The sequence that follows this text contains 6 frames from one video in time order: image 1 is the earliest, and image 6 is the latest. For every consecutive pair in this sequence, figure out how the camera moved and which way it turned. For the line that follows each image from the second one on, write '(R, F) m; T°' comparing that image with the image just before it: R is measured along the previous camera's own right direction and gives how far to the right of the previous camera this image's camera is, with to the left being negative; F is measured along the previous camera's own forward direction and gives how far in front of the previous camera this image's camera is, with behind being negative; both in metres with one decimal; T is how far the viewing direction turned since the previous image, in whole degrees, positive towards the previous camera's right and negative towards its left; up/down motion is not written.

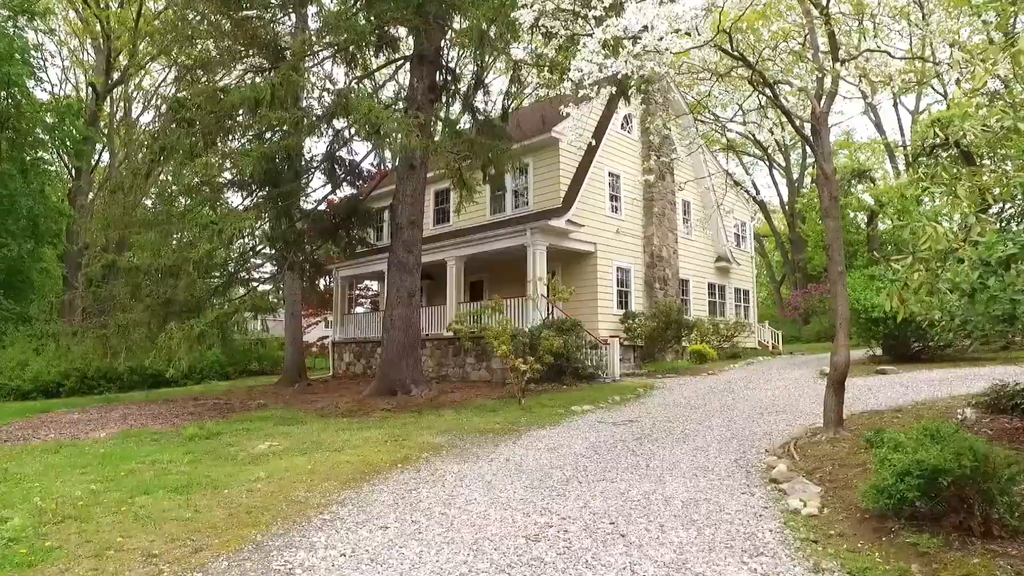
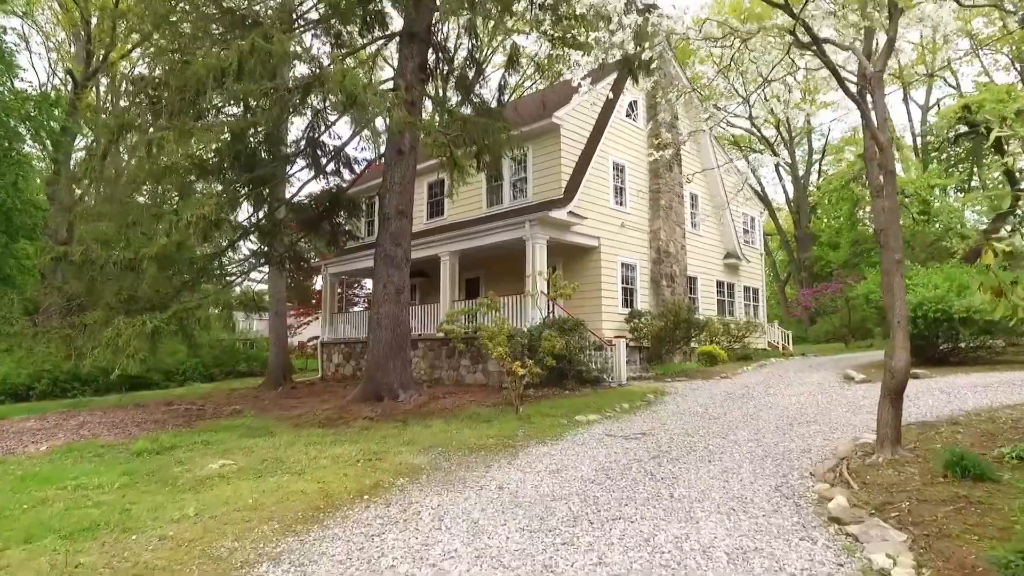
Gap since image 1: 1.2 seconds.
(0.0, +0.9) m; 0°
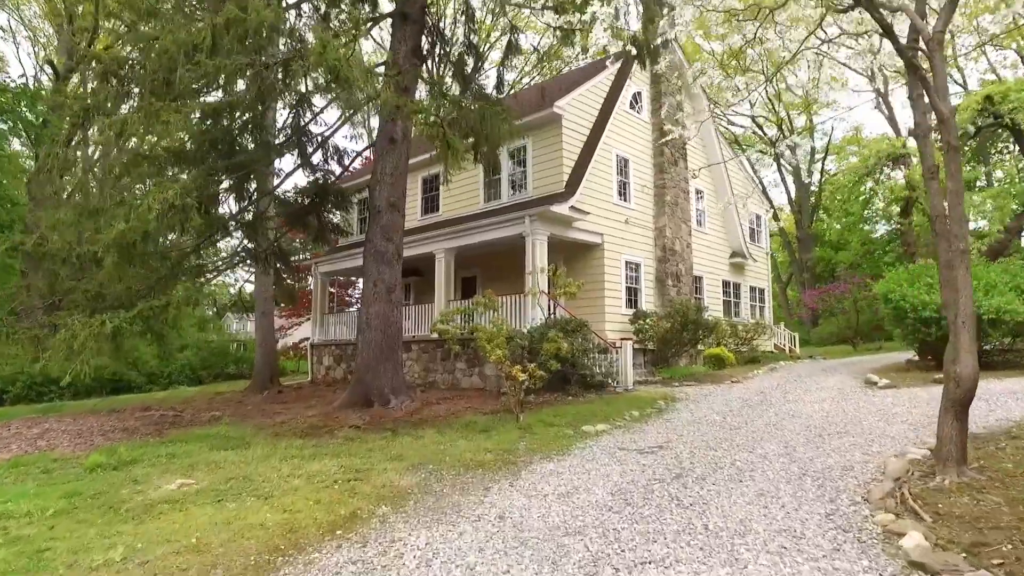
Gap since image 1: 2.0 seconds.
(0.0, +0.7) m; 0°
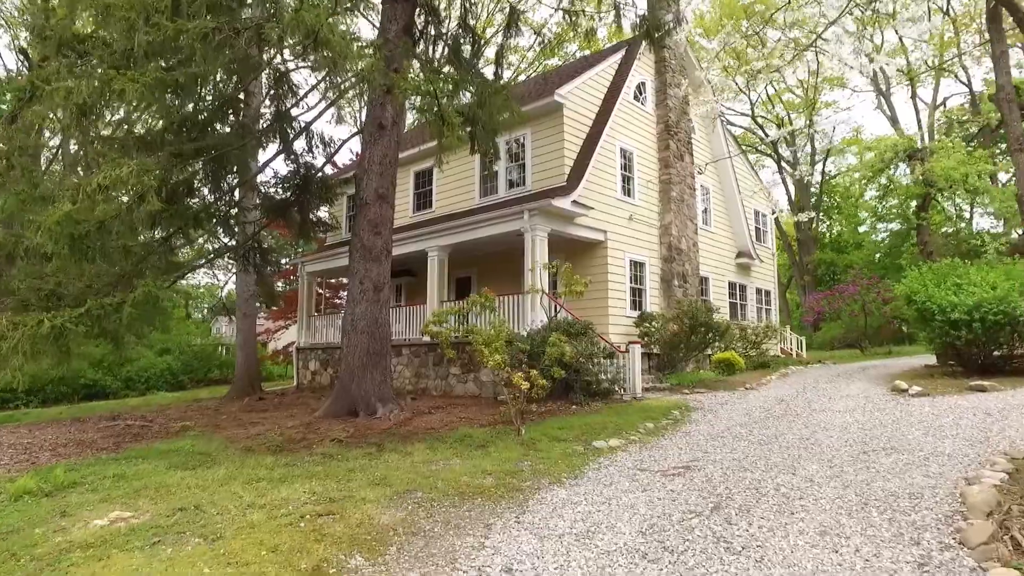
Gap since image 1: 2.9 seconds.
(-0.1, +0.8) m; +1°
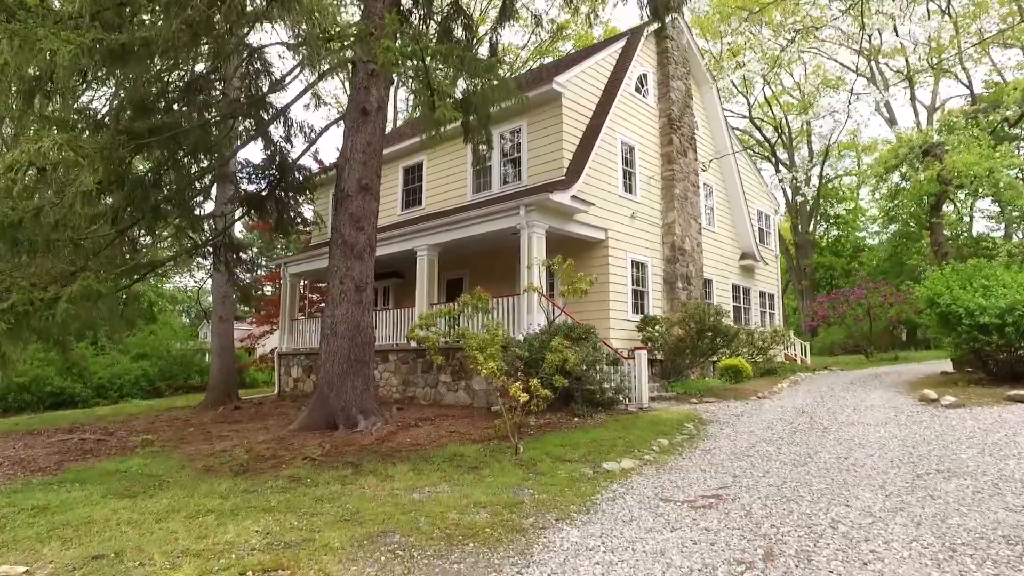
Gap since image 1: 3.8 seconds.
(0.0, +0.8) m; +1°
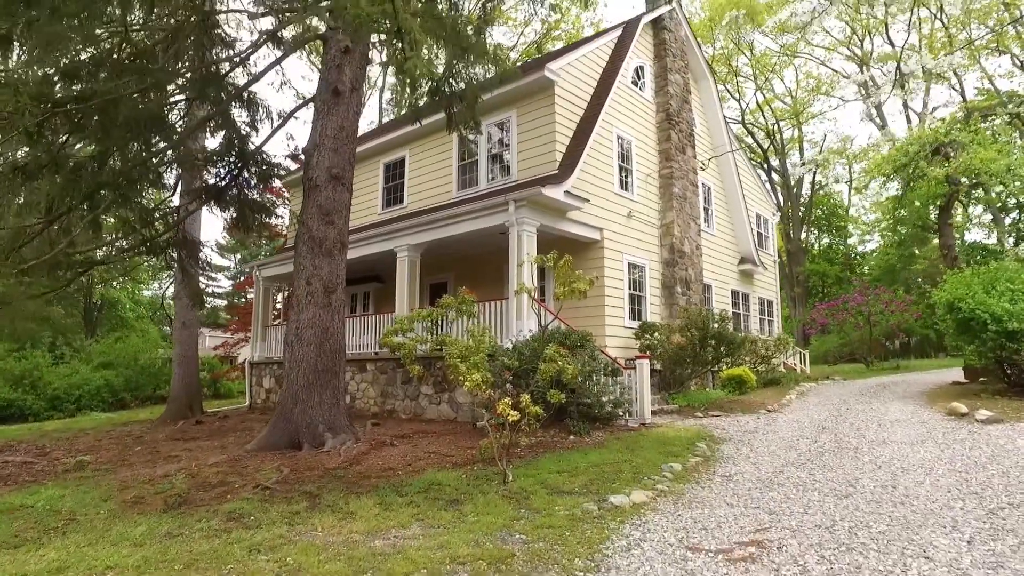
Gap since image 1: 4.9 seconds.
(0.0, +0.9) m; +1°
